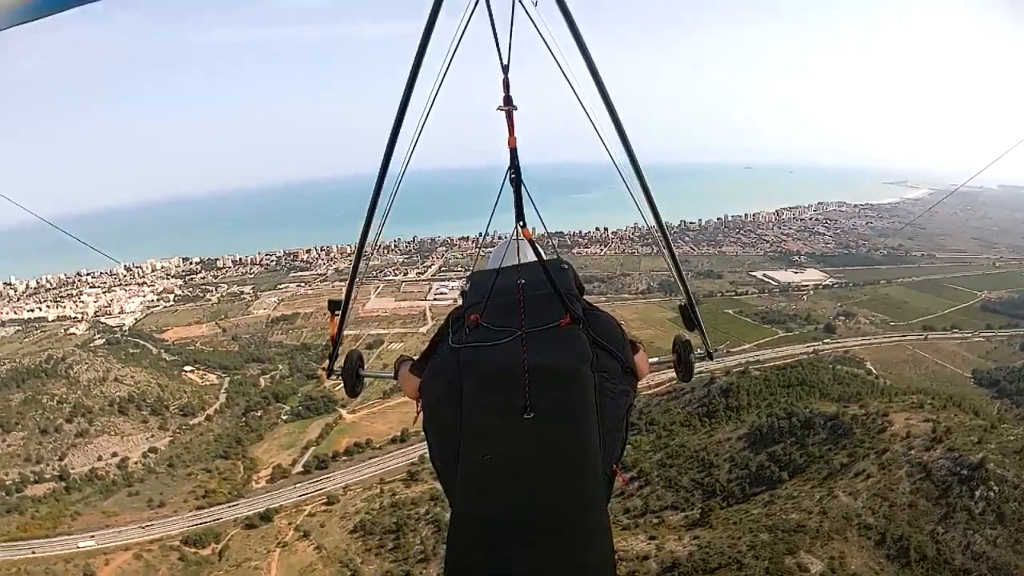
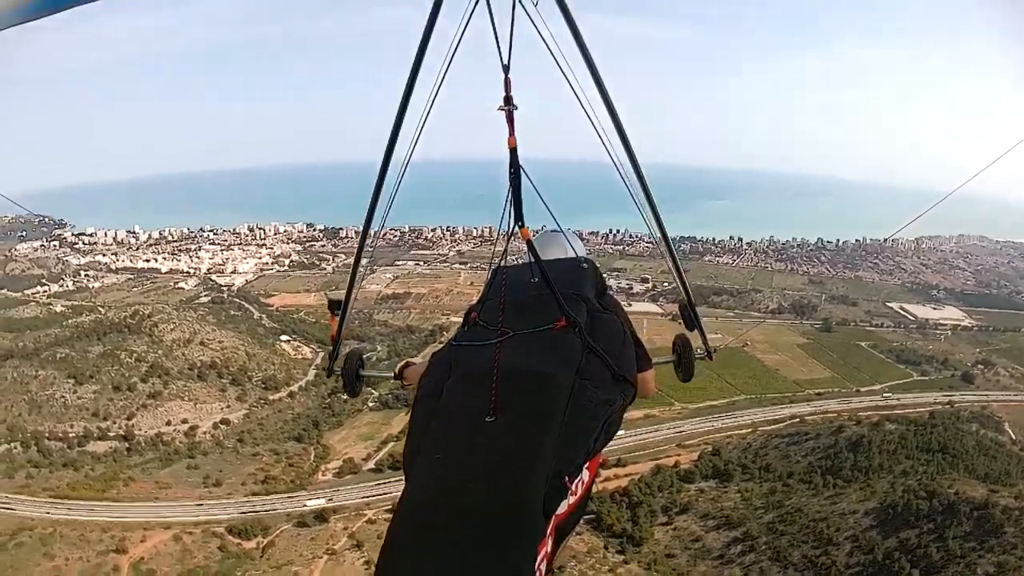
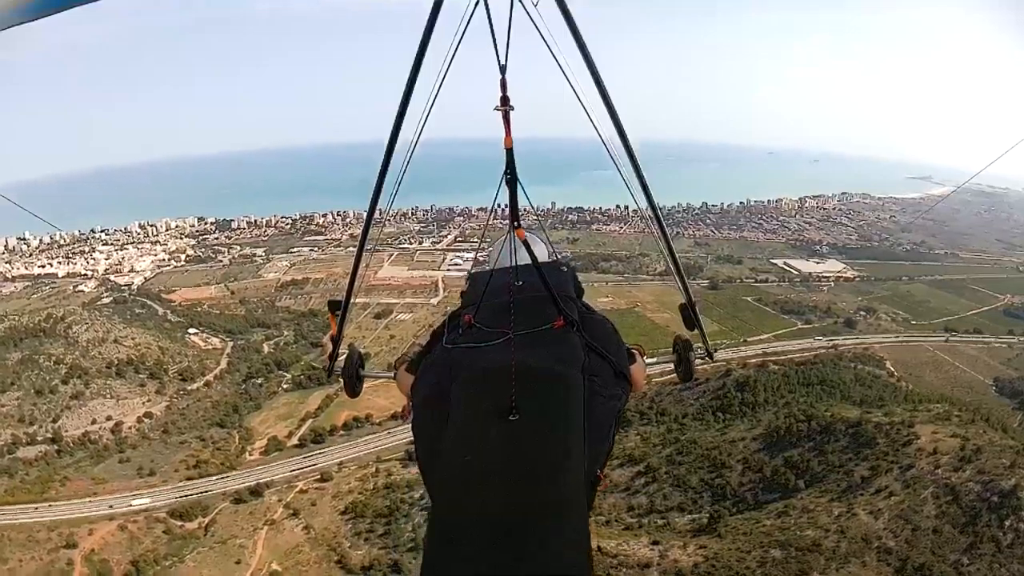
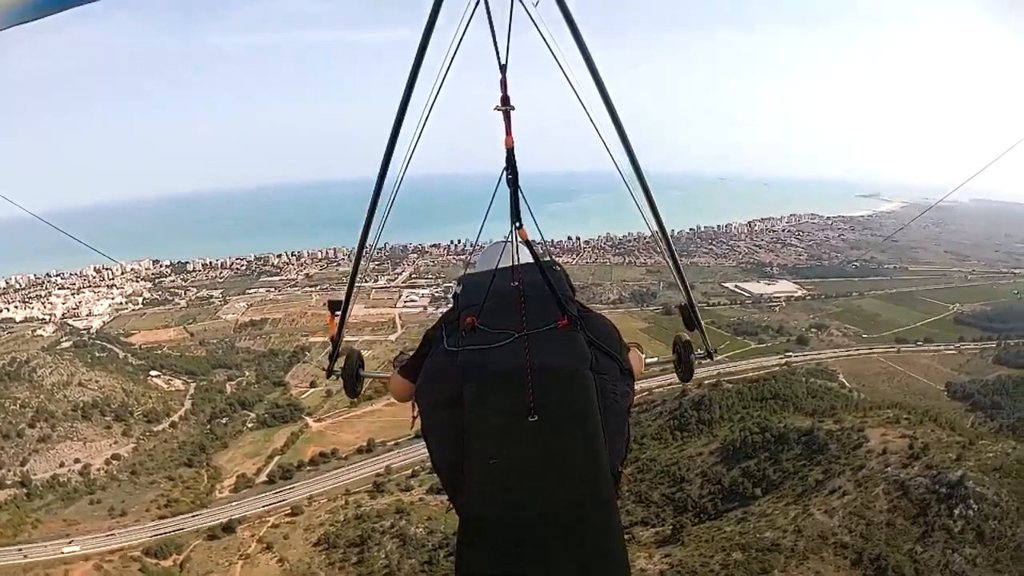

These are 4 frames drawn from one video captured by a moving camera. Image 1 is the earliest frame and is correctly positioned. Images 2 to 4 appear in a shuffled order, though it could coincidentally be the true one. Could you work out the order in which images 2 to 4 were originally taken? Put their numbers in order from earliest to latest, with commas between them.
4, 3, 2
